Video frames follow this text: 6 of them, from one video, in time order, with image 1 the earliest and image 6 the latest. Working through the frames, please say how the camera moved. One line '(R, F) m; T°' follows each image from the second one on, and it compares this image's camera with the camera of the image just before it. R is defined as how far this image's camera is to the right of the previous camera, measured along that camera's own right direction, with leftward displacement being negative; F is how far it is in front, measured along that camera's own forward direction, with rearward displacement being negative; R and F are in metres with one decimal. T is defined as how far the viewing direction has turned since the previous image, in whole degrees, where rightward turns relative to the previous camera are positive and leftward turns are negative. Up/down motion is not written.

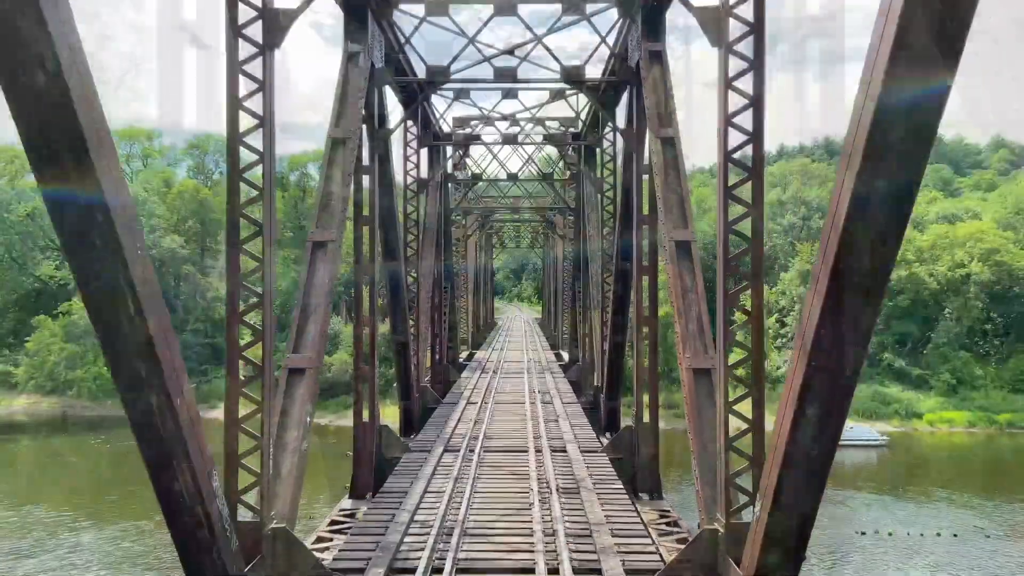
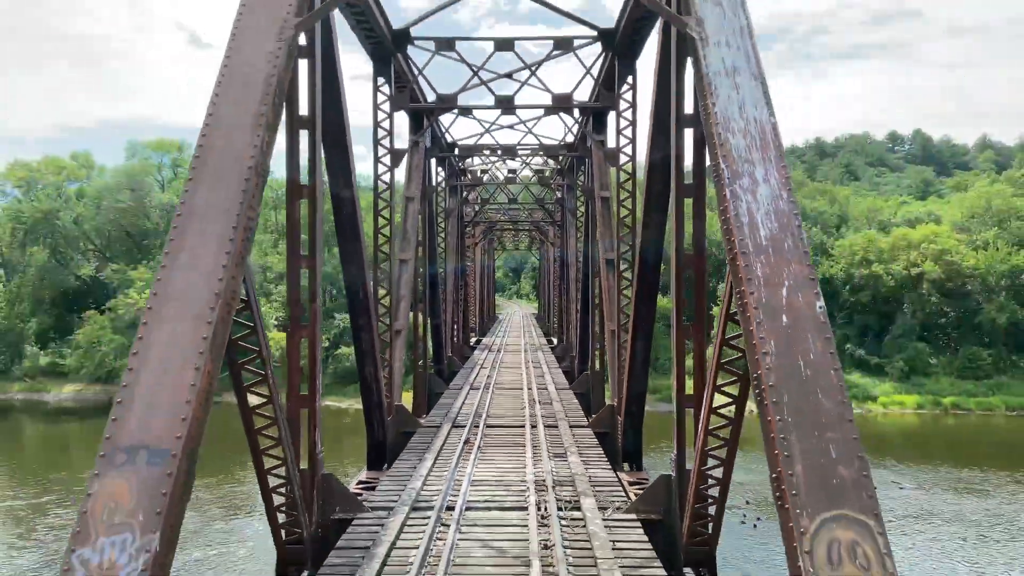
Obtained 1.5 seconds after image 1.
(0.0, -4.0) m; 0°
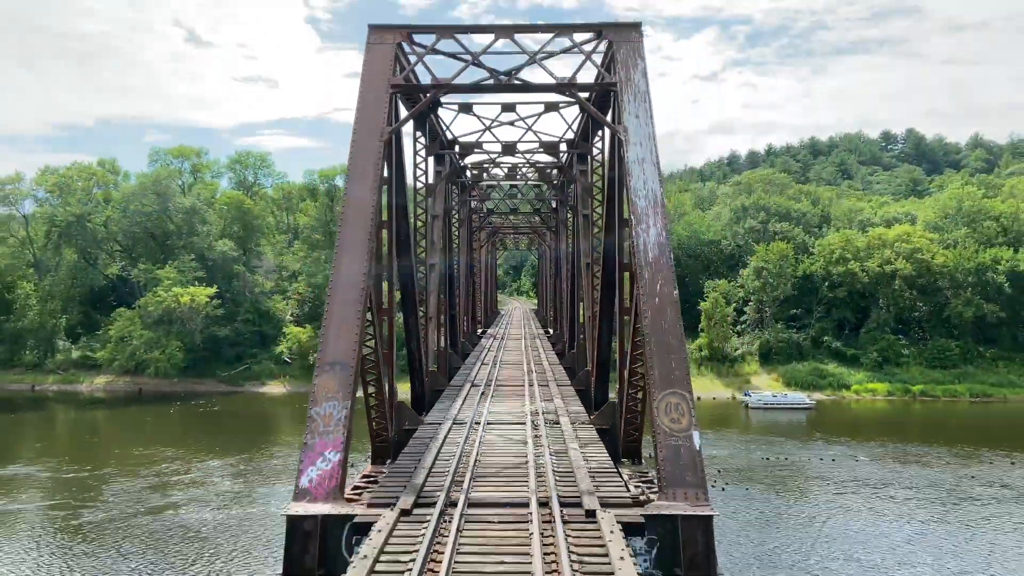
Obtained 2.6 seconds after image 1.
(0.0, -2.9) m; 0°
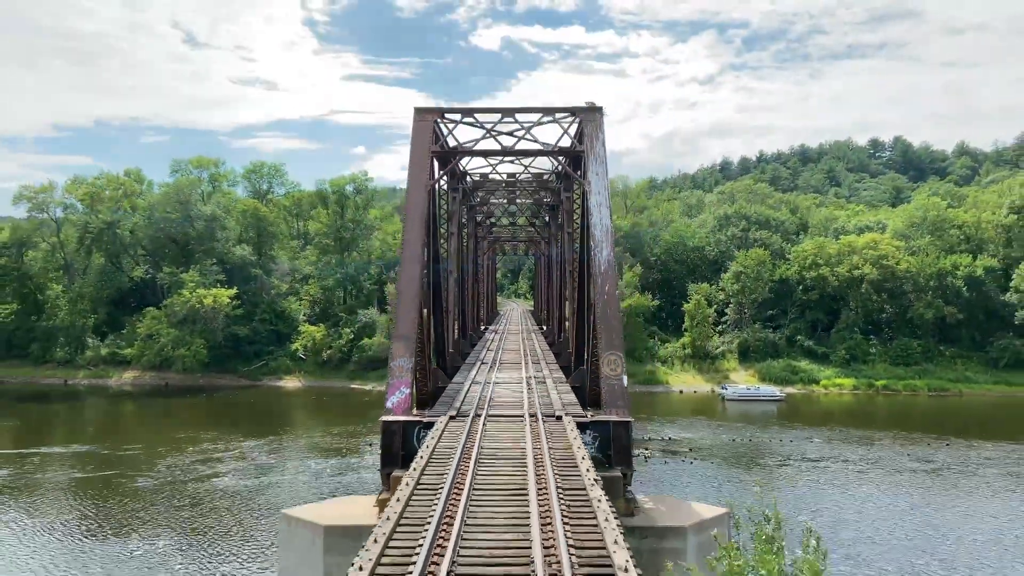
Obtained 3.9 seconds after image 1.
(-0.1, -3.5) m; 0°
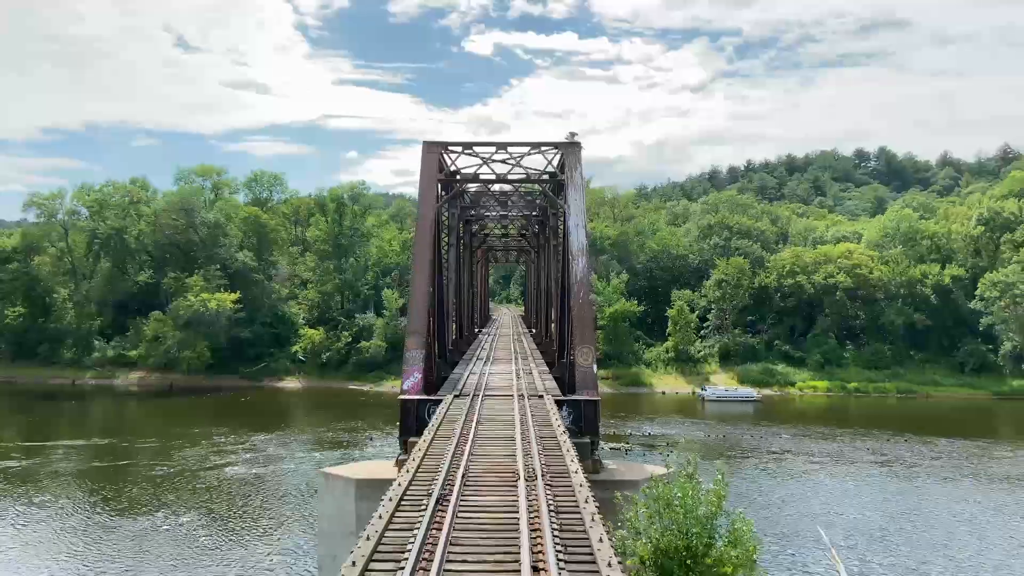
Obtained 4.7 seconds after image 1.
(0.0, -2.2) m; +1°
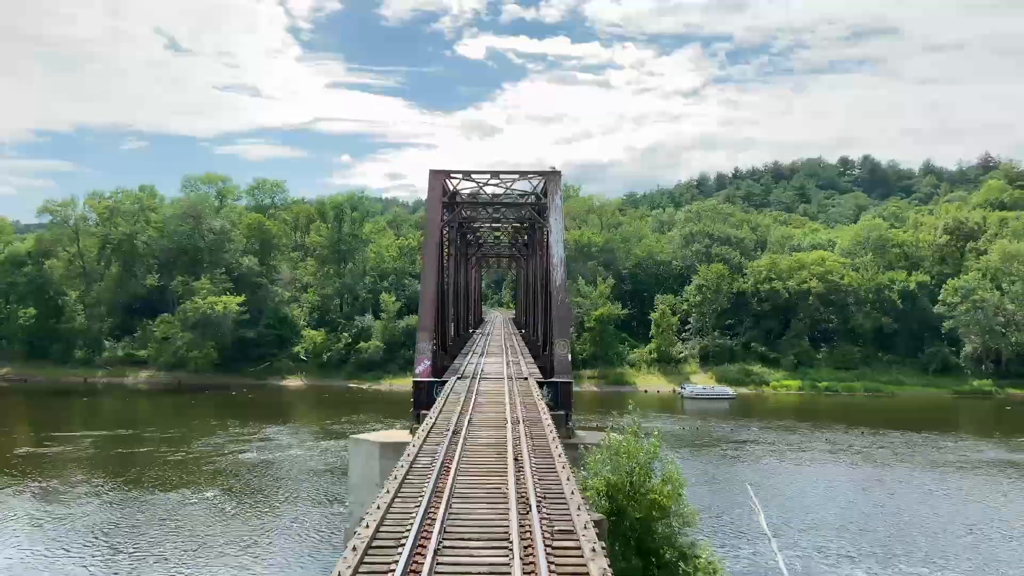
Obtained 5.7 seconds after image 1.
(0.0, -2.7) m; +1°
